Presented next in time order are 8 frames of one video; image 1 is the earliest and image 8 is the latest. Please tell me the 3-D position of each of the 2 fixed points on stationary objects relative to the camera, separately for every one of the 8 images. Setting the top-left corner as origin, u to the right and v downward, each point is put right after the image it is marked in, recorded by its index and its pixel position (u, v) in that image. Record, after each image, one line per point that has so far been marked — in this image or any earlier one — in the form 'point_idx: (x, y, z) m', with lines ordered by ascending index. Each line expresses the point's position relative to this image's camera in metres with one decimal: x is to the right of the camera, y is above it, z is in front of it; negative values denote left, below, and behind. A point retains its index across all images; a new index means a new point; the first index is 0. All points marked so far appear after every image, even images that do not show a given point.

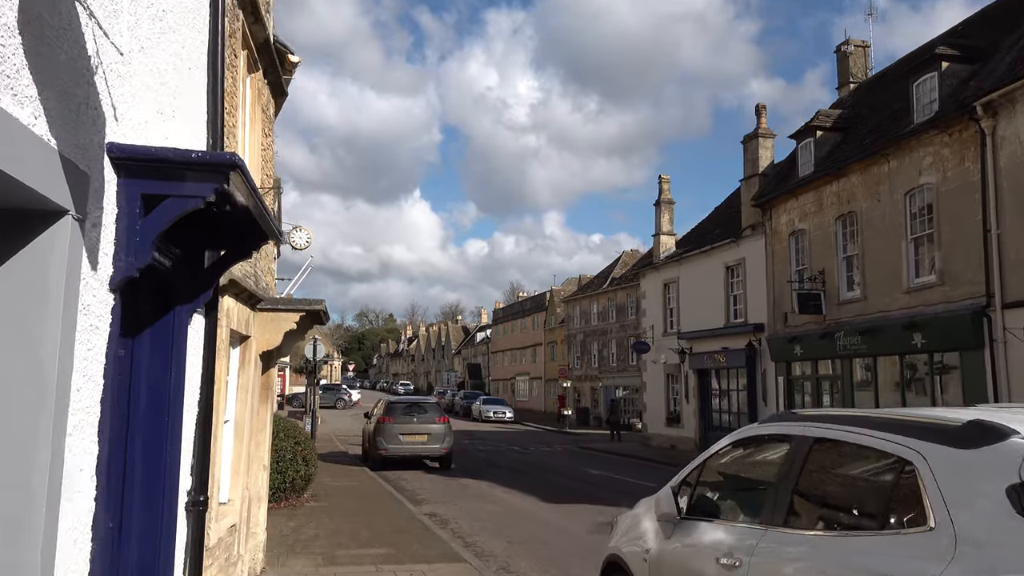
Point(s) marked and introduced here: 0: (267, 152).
0: (-2.2, +1.3, +7.6) m
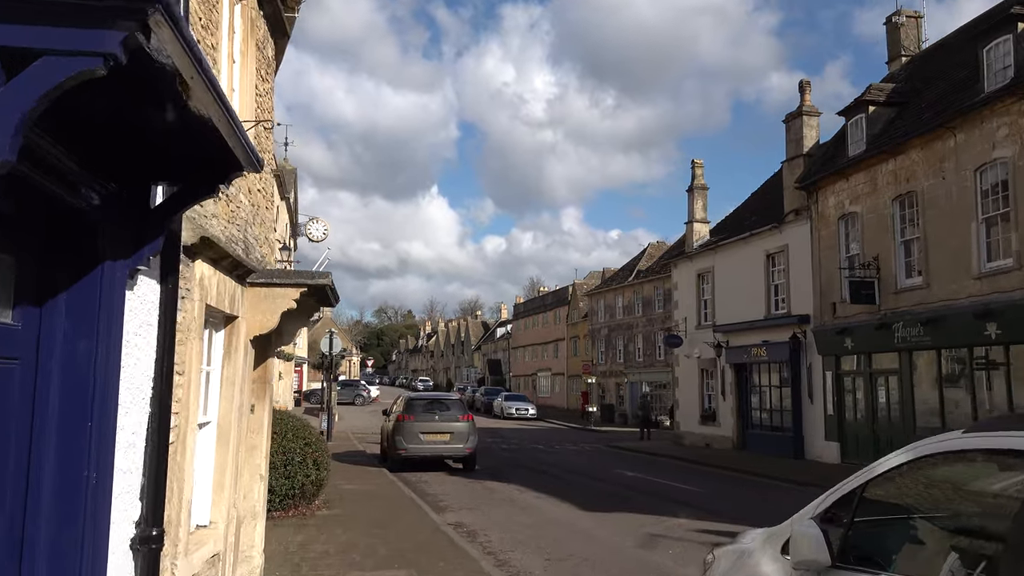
0: (-1.9, +1.4, +6.4) m
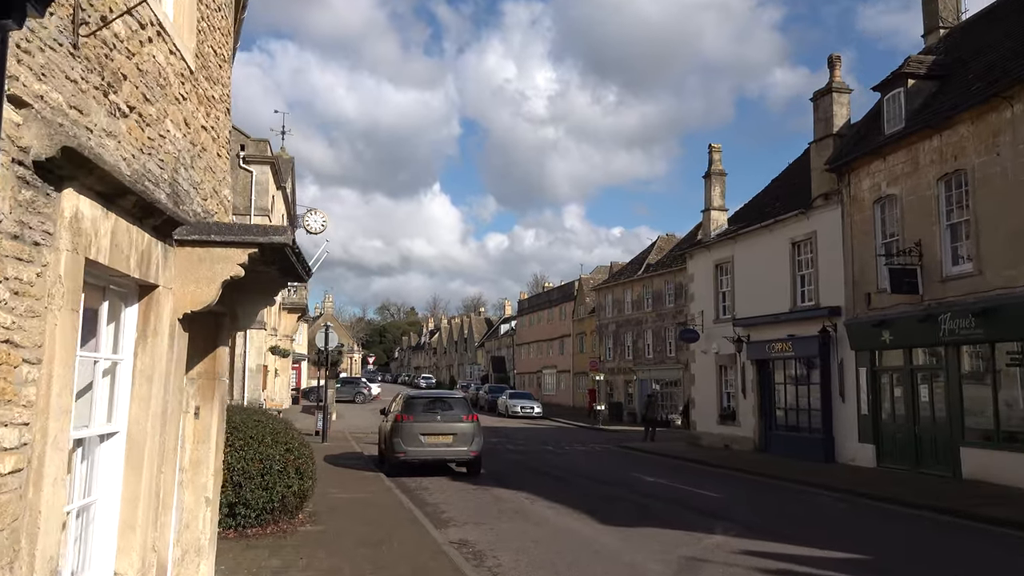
0: (-1.8, +1.6, +5.0) m
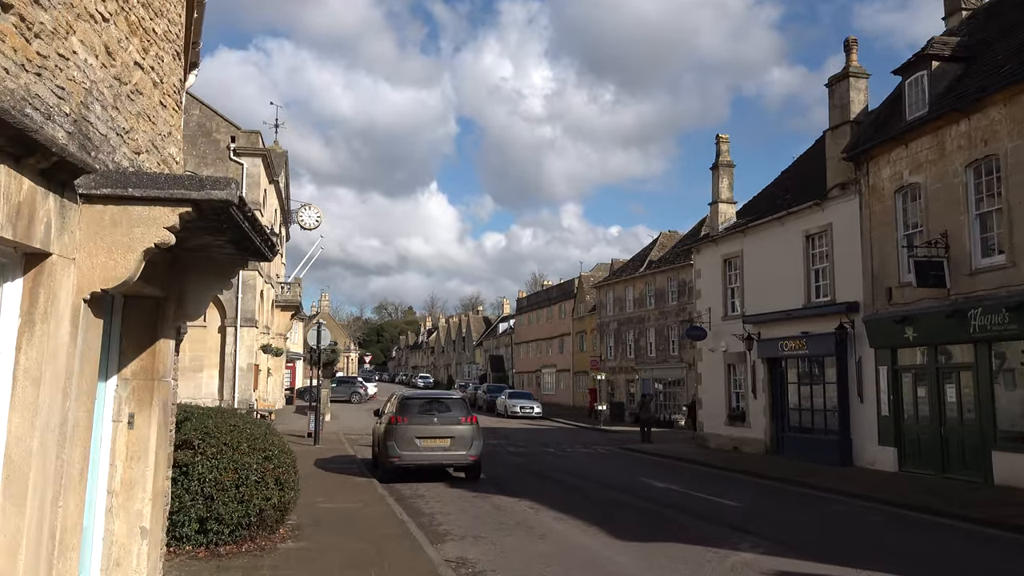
0: (-1.7, +1.7, +4.1) m
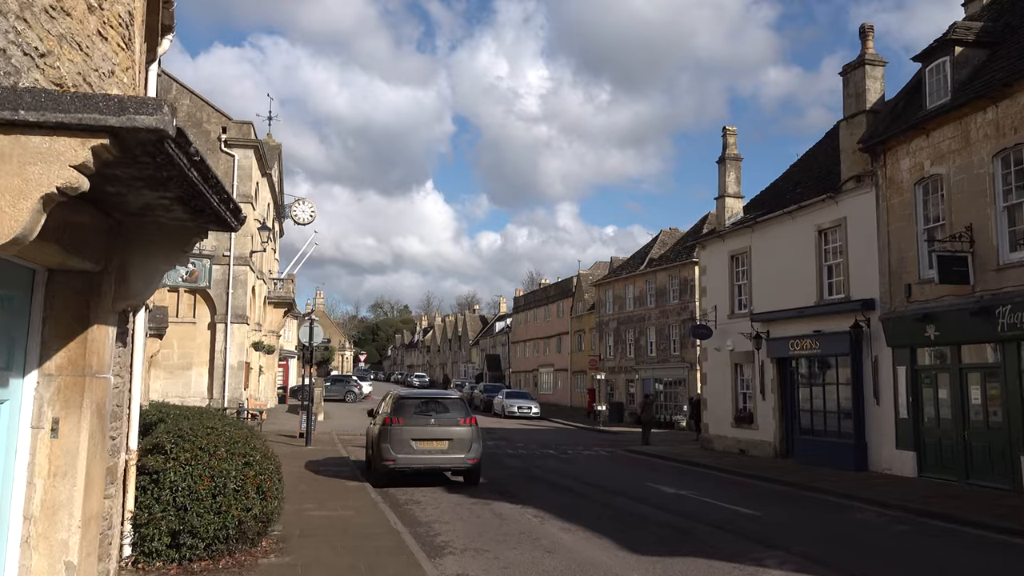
0: (-1.6, +1.8, +3.3) m
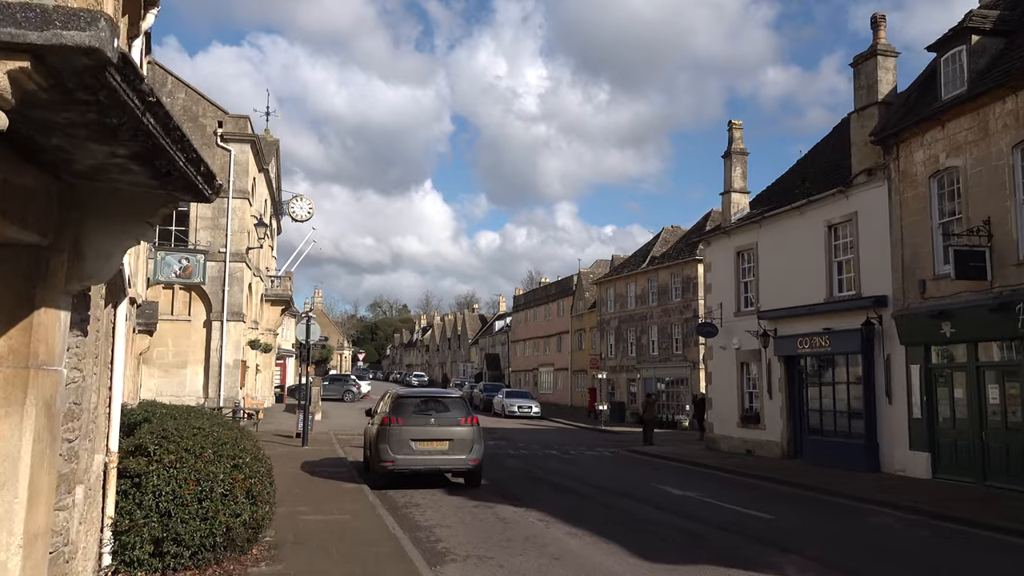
0: (-1.6, +1.9, +2.8) m
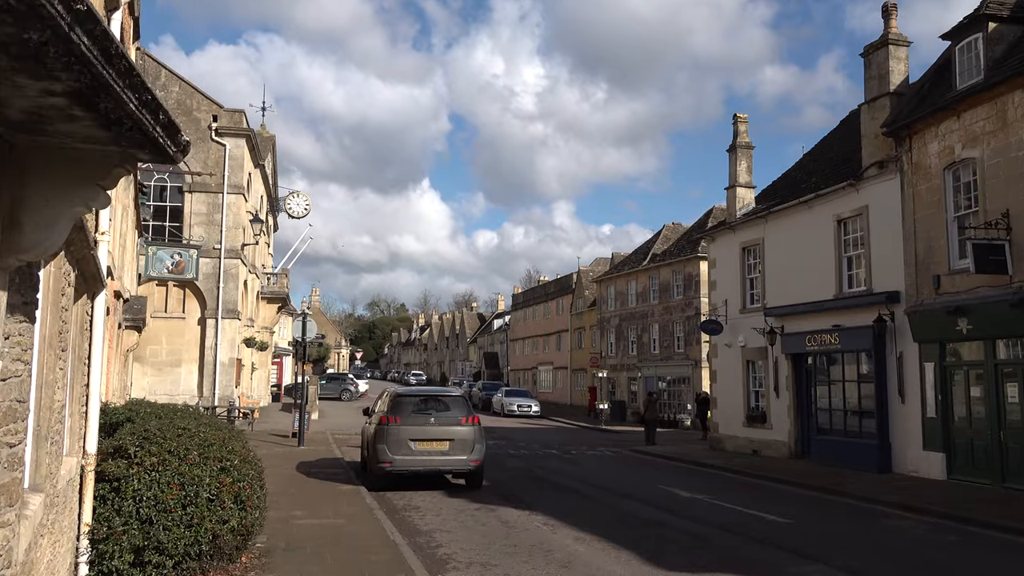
0: (-1.5, +2.0, +2.4) m
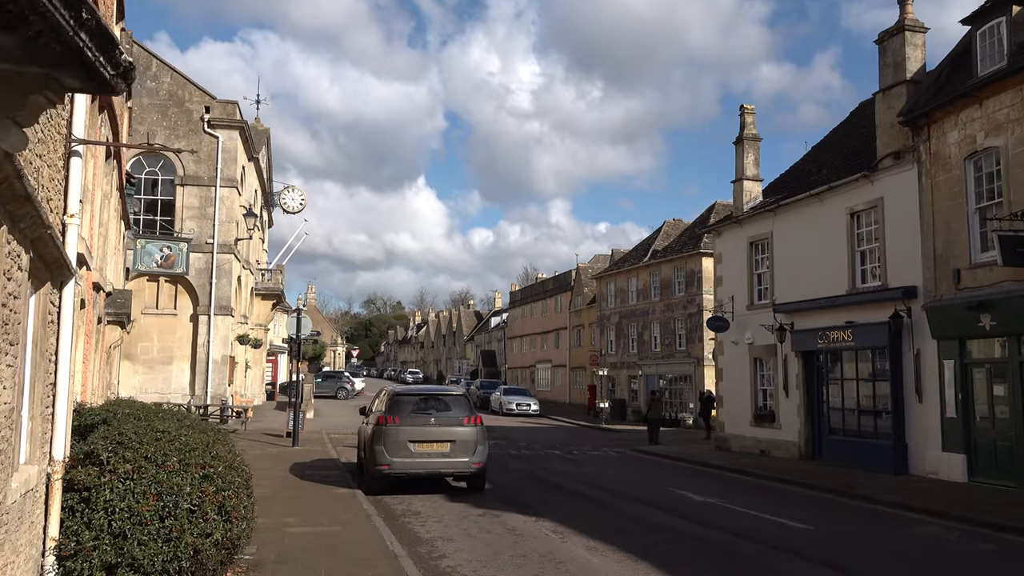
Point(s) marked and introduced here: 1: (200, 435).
0: (-1.4, +2.0, +1.8) m
1: (-2.4, -1.1, +6.5) m
